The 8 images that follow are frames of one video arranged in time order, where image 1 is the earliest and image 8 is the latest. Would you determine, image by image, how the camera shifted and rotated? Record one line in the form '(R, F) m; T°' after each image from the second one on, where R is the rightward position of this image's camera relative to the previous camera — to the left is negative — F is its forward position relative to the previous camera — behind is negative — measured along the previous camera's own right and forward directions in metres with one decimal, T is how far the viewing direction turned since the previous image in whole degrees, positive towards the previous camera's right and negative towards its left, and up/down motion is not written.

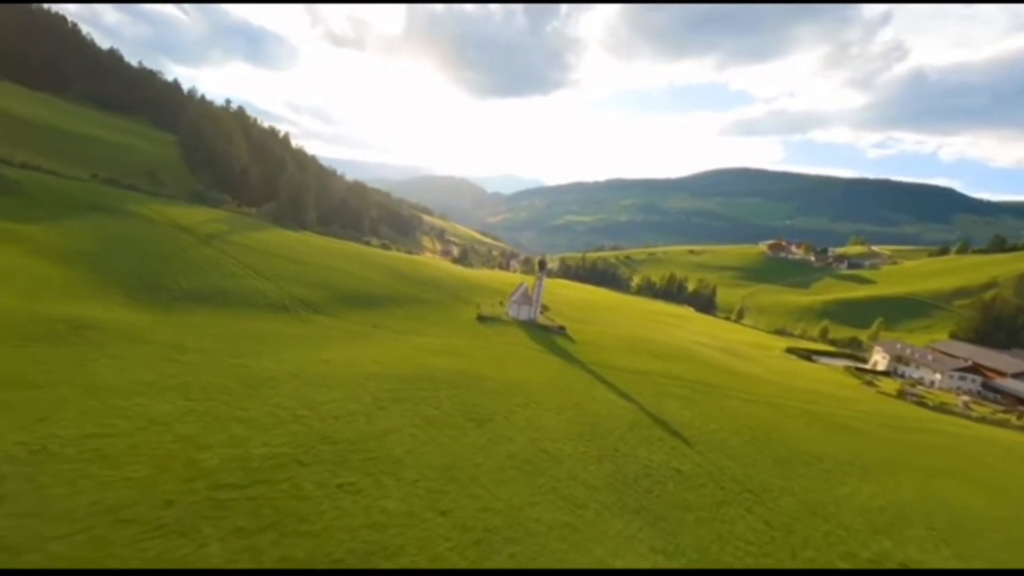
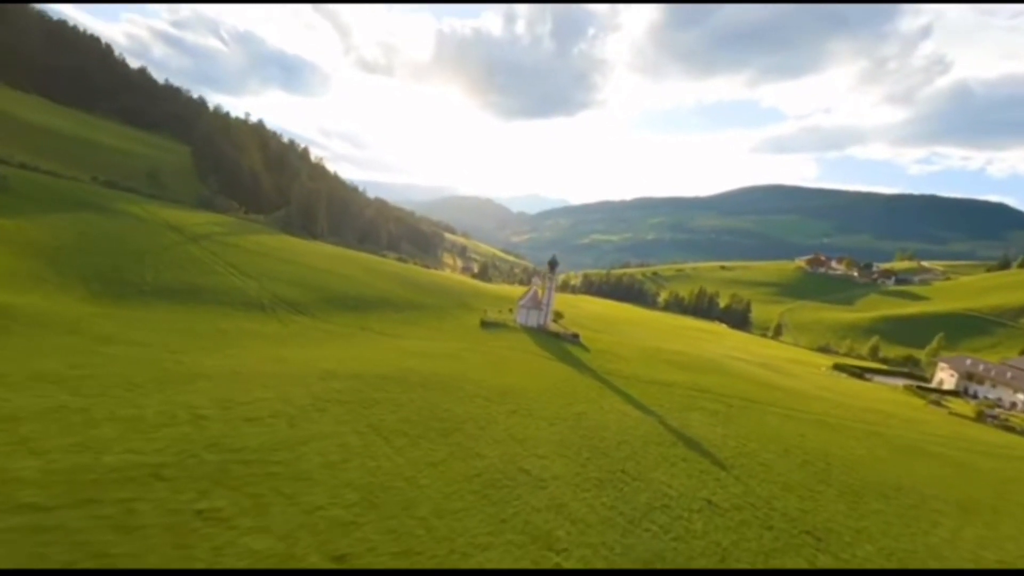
(+2.8, +9.1) m; -3°
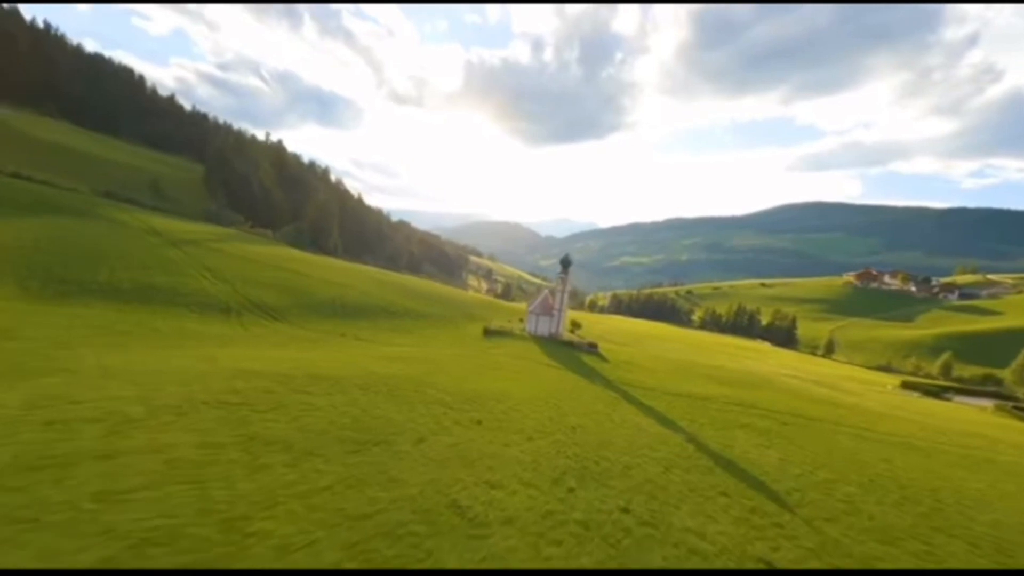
(+3.1, +10.1) m; -3°
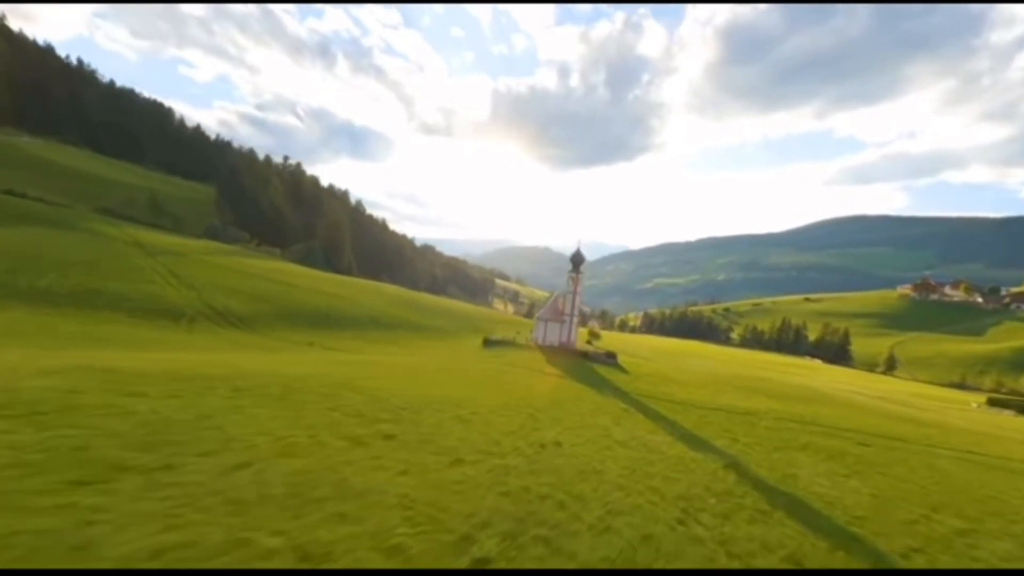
(+3.1, +9.4) m; -3°
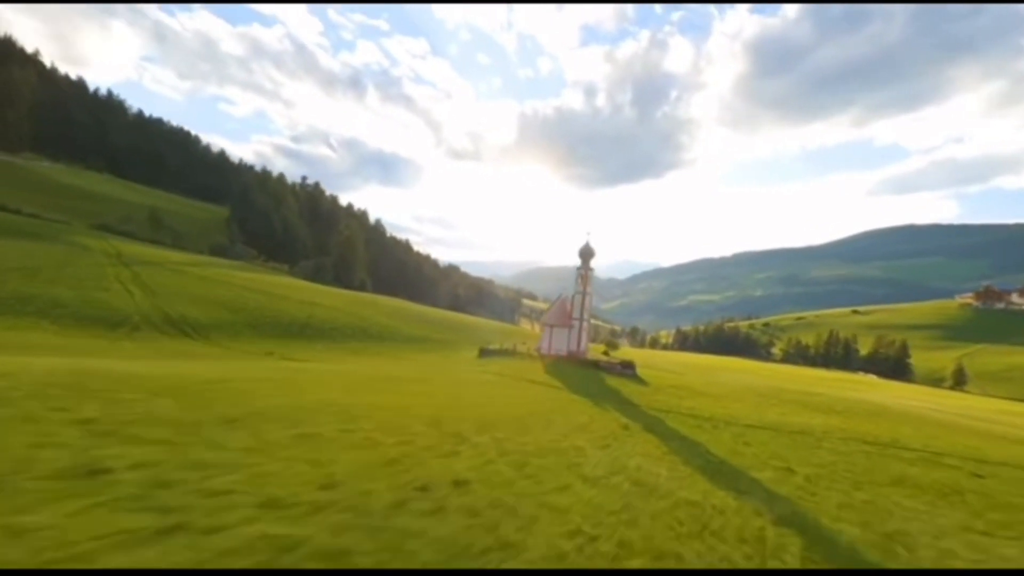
(+3.0, +8.2) m; -3°
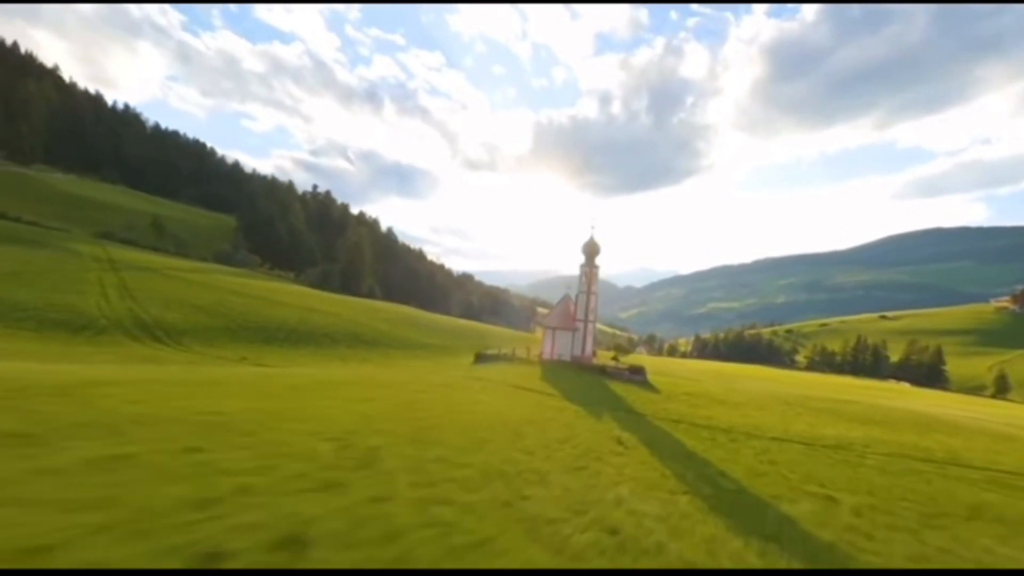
(+1.6, +3.9) m; -2°
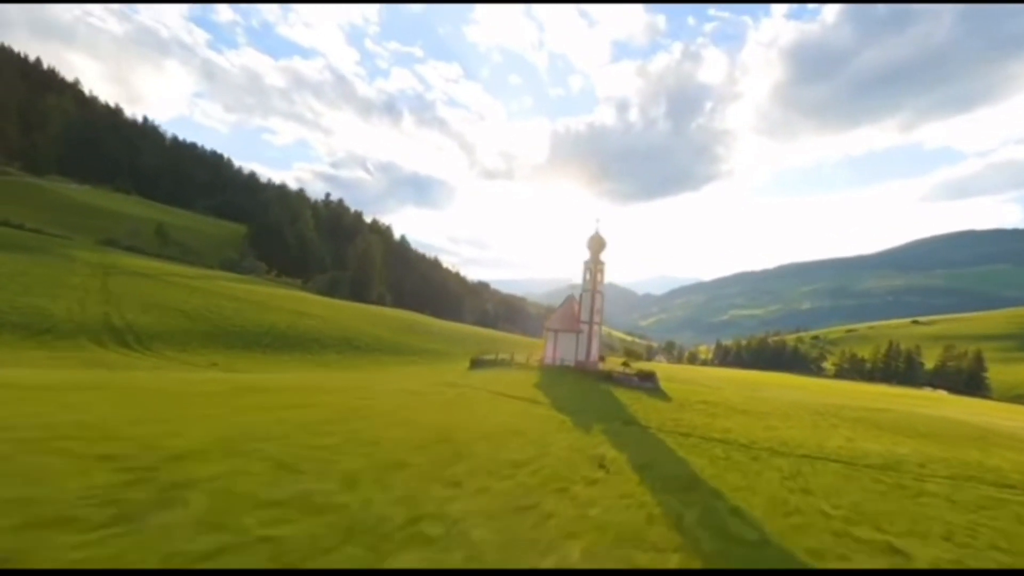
(+1.6, +3.7) m; -2°
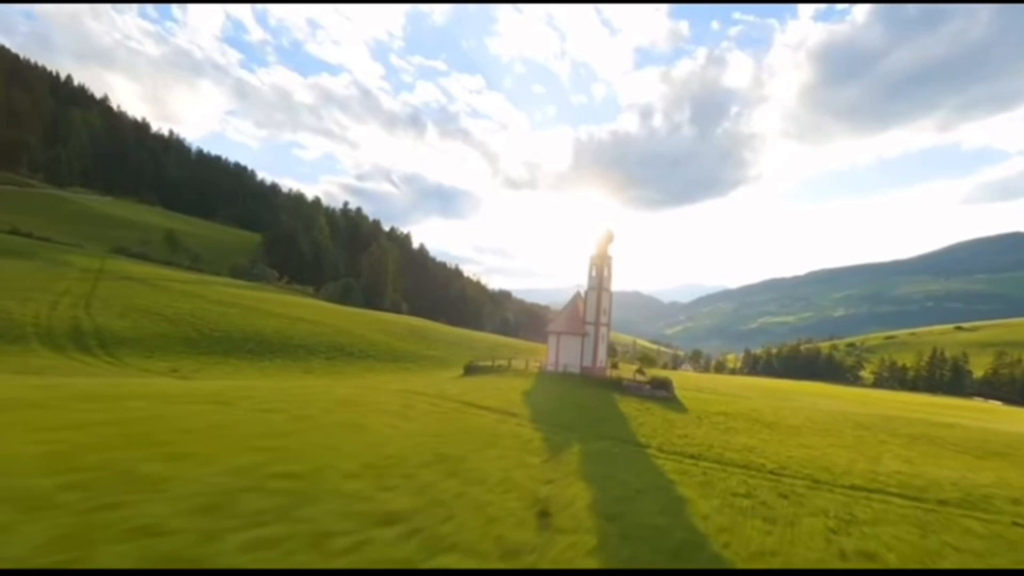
(+1.9, +4.2) m; -3°
